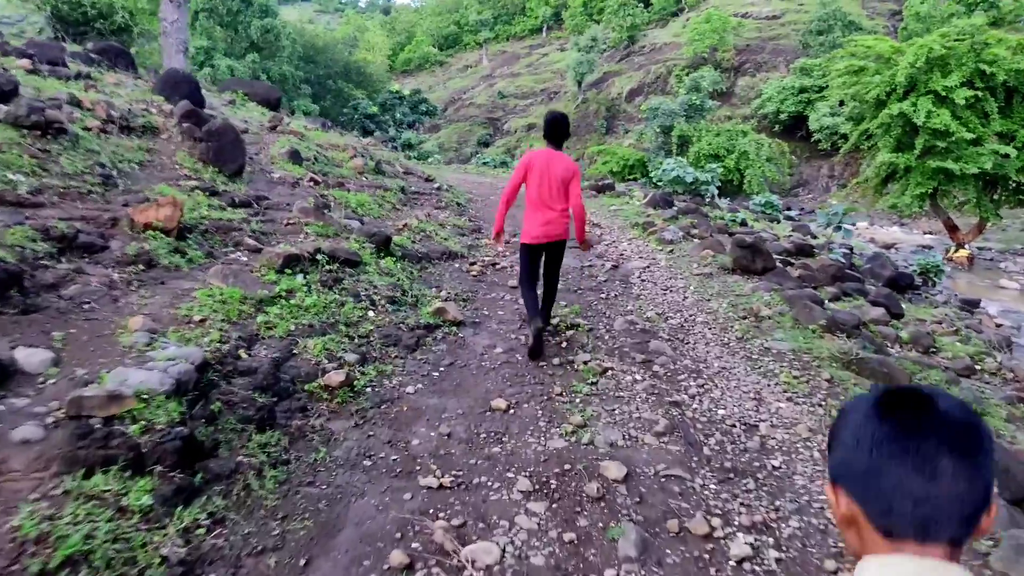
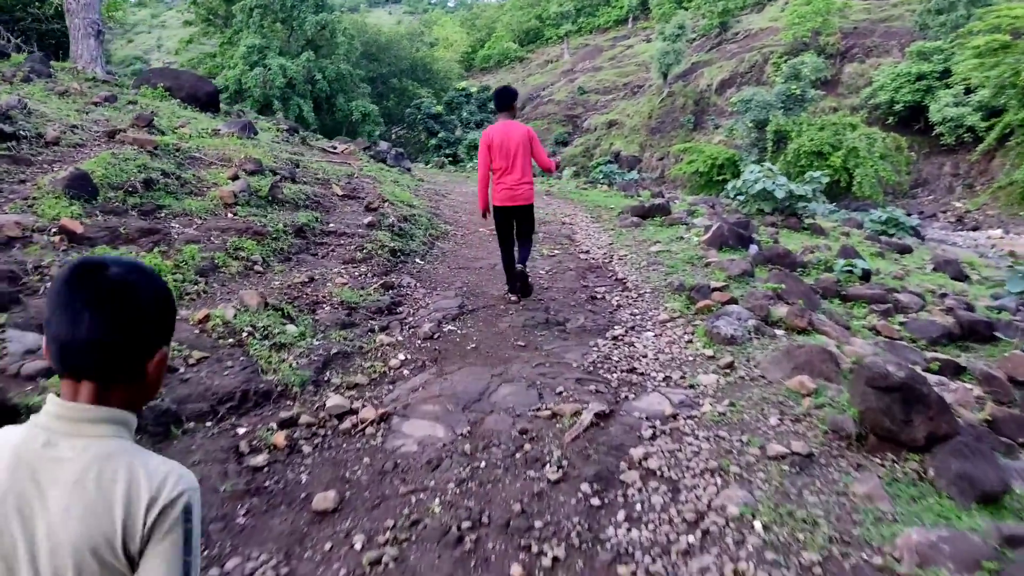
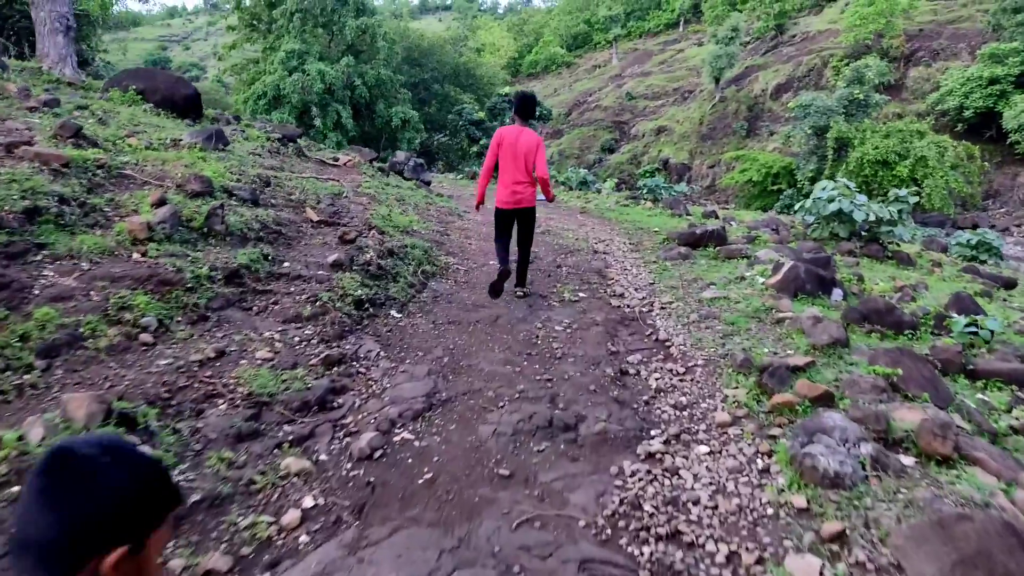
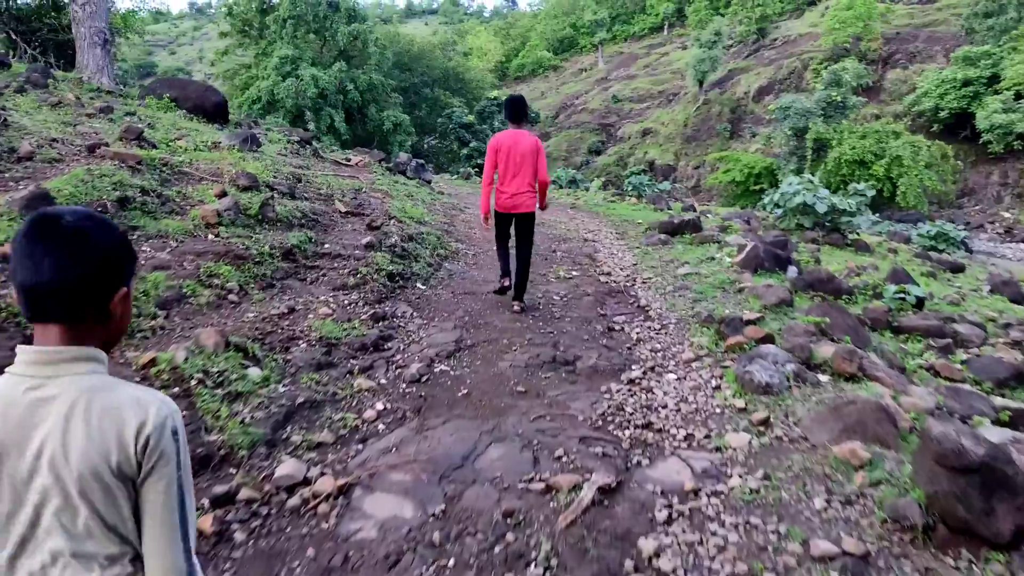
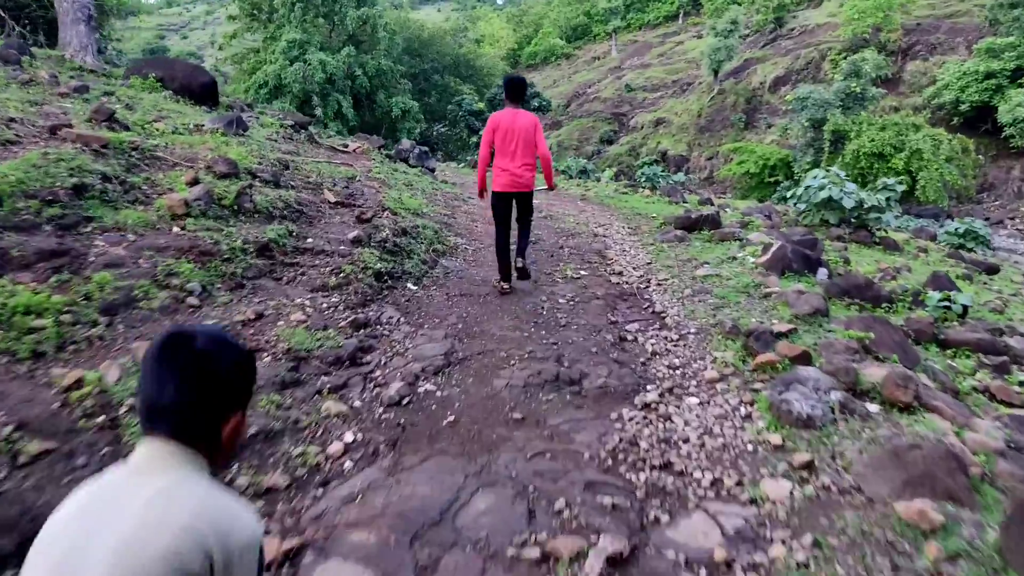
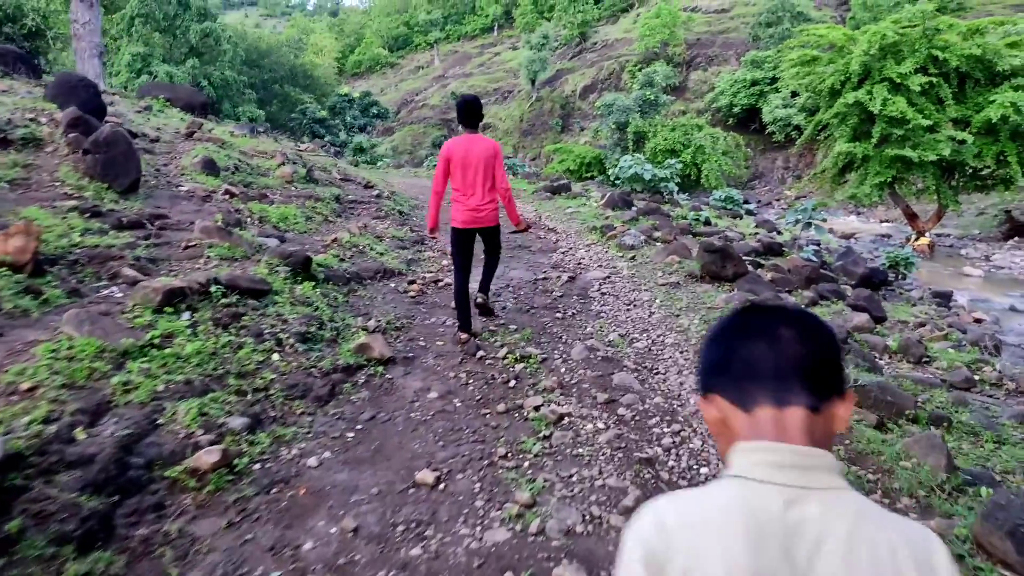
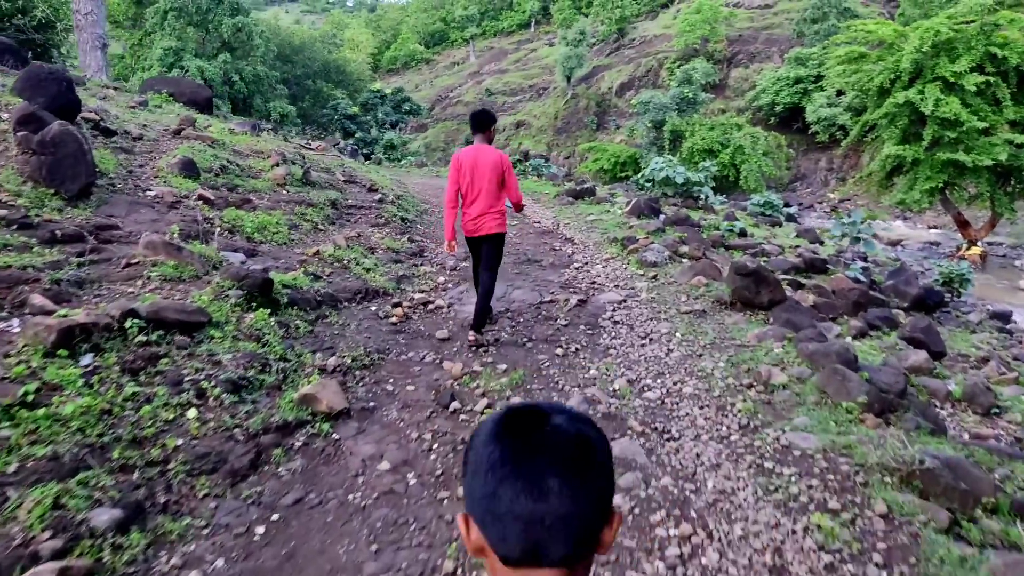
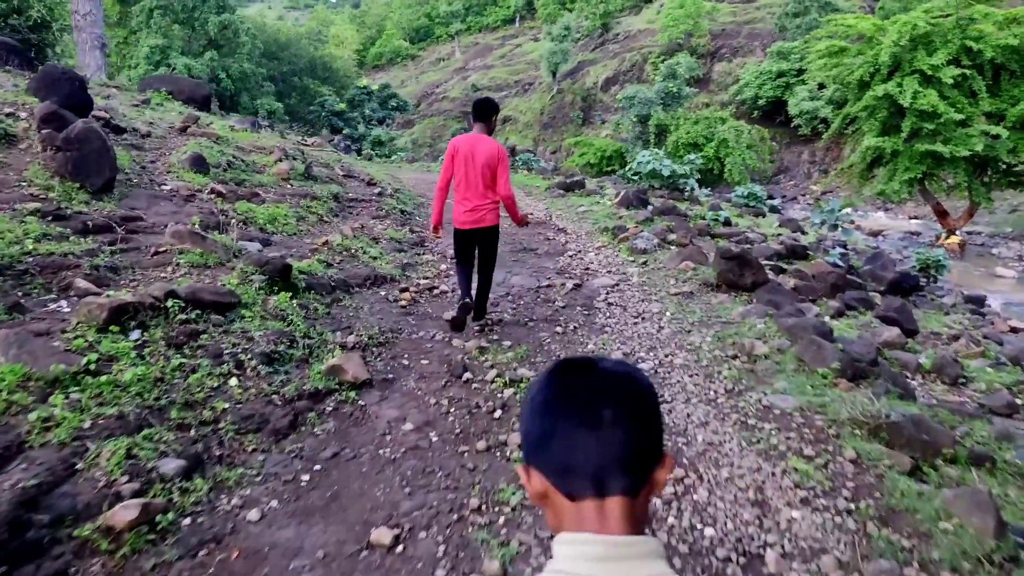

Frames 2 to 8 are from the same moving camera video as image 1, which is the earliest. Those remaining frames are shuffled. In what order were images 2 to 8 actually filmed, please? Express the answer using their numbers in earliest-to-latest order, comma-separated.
6, 8, 7, 2, 4, 5, 3
